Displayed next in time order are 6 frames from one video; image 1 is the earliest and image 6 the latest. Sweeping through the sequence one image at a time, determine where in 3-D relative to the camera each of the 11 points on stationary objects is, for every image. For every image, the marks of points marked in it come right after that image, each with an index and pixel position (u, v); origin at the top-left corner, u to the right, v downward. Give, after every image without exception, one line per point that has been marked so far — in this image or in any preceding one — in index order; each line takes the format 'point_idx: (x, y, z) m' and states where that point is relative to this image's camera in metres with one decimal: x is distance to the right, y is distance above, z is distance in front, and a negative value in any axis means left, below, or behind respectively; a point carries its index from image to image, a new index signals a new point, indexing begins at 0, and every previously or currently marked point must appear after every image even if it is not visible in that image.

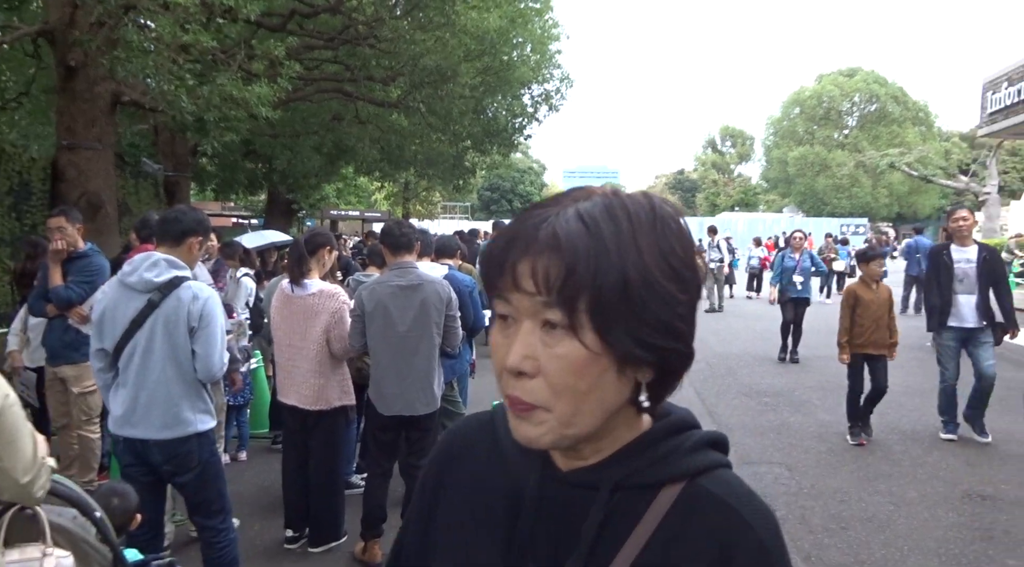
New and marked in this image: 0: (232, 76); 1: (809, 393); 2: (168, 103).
0: (-3.7, +2.7, +11.0) m
1: (+3.1, -1.1, +8.8) m
2: (-4.2, +2.2, +10.2) m
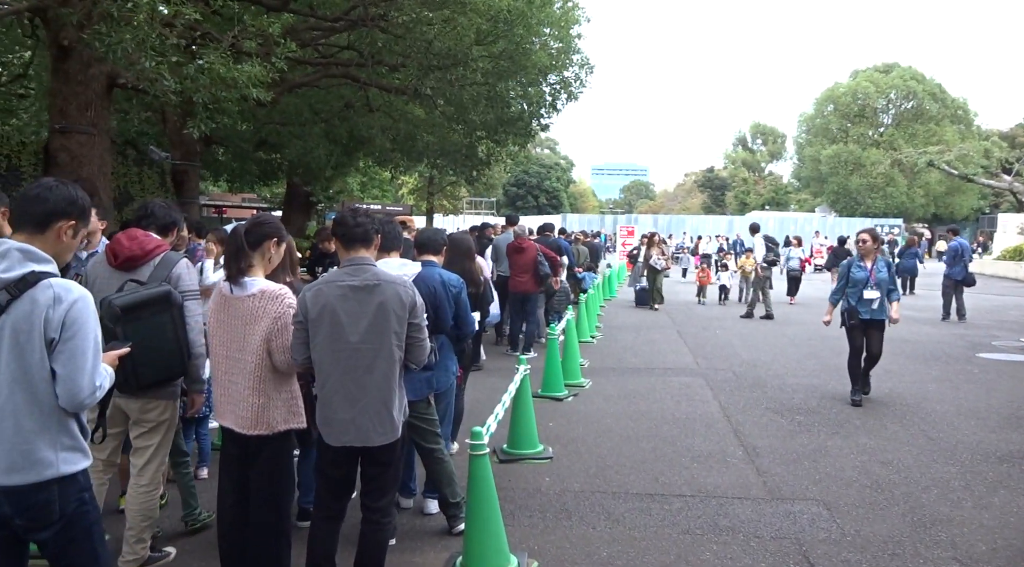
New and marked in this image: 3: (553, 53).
0: (-3.5, +2.8, +10.3) m
1: (+3.1, -1.2, +7.8) m
2: (-4.1, +2.3, +9.4) m
3: (+0.8, +4.5, +16.7) m
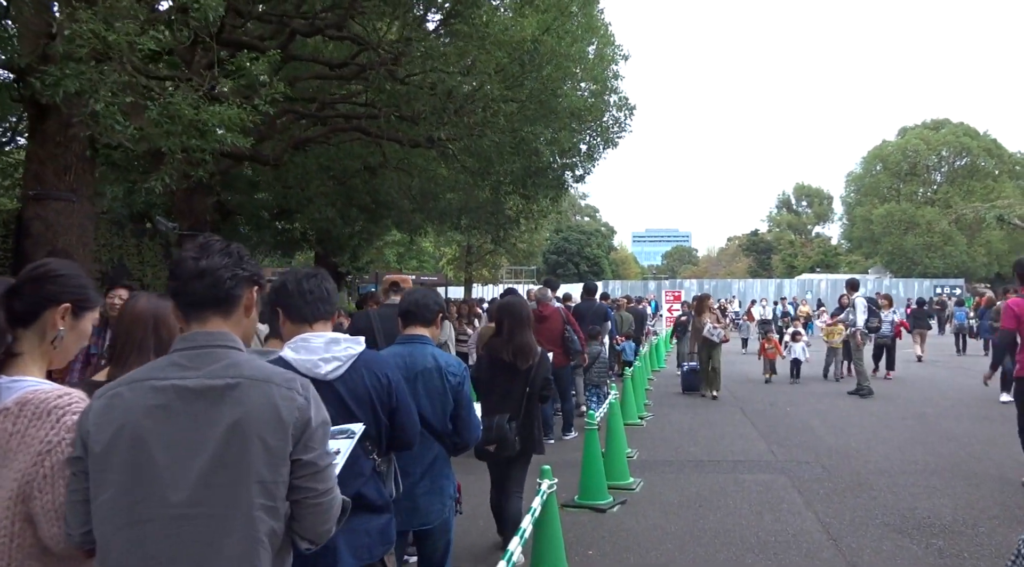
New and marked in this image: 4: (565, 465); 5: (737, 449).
0: (-3.3, +2.0, +8.7) m
1: (+3.3, -1.7, +5.7) m
2: (-3.9, +1.5, +7.9) m
3: (+1.3, +3.3, +15.0) m
4: (+0.6, -1.9, +9.0) m
5: (+2.5, -1.9, +9.4) m
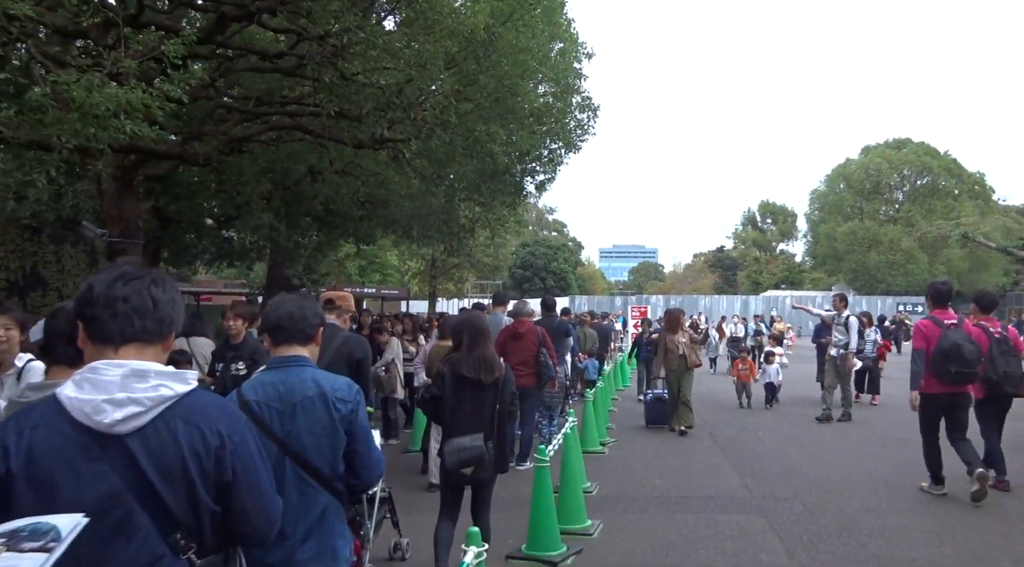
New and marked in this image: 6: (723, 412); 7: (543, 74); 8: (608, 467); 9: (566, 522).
0: (-3.8, +1.9, +7.6) m
1: (+2.9, -1.8, +4.7) m
2: (-4.3, +1.4, +6.8) m
3: (+0.6, +3.0, +14.1) m
4: (0.0, -2.1, +7.9) m
5: (+2.0, -2.0, +8.5) m
6: (+3.4, -2.0, +13.3) m
7: (+0.6, +3.5, +13.9) m
8: (+1.1, -2.0, +9.3) m
9: (+0.5, -2.0, +6.9) m
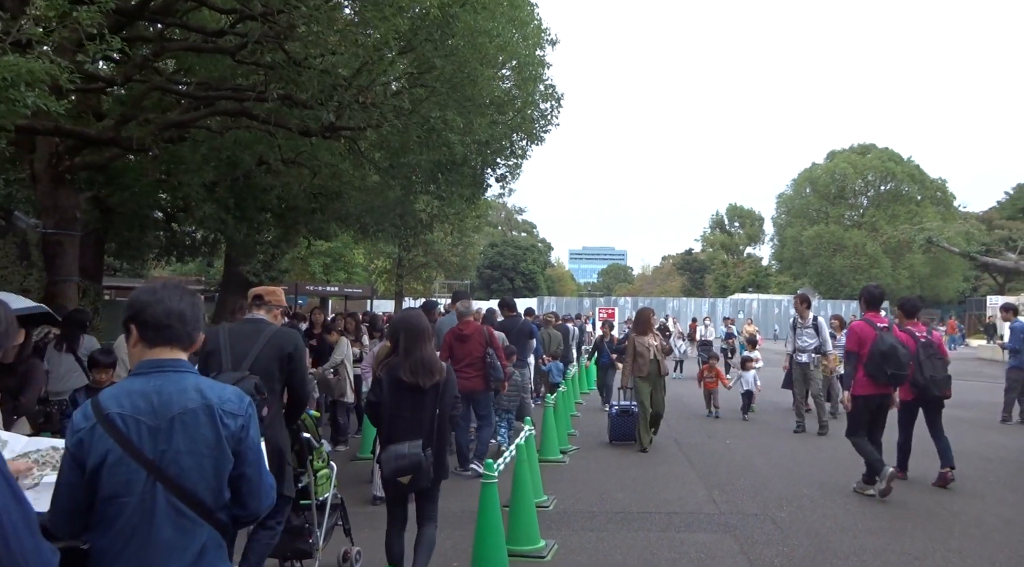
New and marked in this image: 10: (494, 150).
0: (-4.2, +1.9, +6.8) m
1: (+2.6, -1.8, +4.2) m
2: (-4.7, +1.5, +6.0) m
3: (0.0, +3.0, +13.5) m
4: (-0.4, -2.0, +7.3) m
5: (+1.5, -2.0, +7.9) m
6: (+2.7, -2.0, +12.8) m
7: (0.0, +3.5, +13.2) m
8: (+0.6, -2.0, +8.6) m
9: (0.0, -1.9, +6.3) m
10: (-0.2, +2.2, +13.5) m
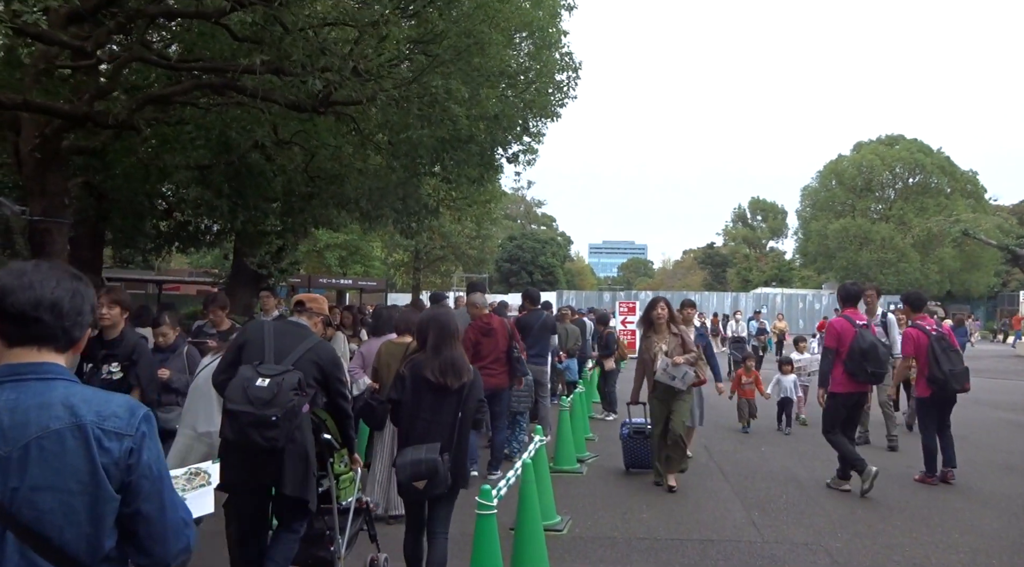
0: (-4.1, +2.0, +5.8) m
1: (+2.5, -1.7, +3.1) m
2: (-4.7, +1.6, +5.0) m
3: (+0.2, +3.2, +12.4) m
4: (-0.4, -1.9, +6.2) m
5: (+1.6, -1.9, +6.8) m
6: (+2.9, -1.9, +11.6) m
7: (+0.2, +3.6, +12.1) m
8: (+0.6, -1.9, +7.6) m
9: (+0.1, -1.8, +5.2) m
10: (0.0, +2.3, +12.4) m
